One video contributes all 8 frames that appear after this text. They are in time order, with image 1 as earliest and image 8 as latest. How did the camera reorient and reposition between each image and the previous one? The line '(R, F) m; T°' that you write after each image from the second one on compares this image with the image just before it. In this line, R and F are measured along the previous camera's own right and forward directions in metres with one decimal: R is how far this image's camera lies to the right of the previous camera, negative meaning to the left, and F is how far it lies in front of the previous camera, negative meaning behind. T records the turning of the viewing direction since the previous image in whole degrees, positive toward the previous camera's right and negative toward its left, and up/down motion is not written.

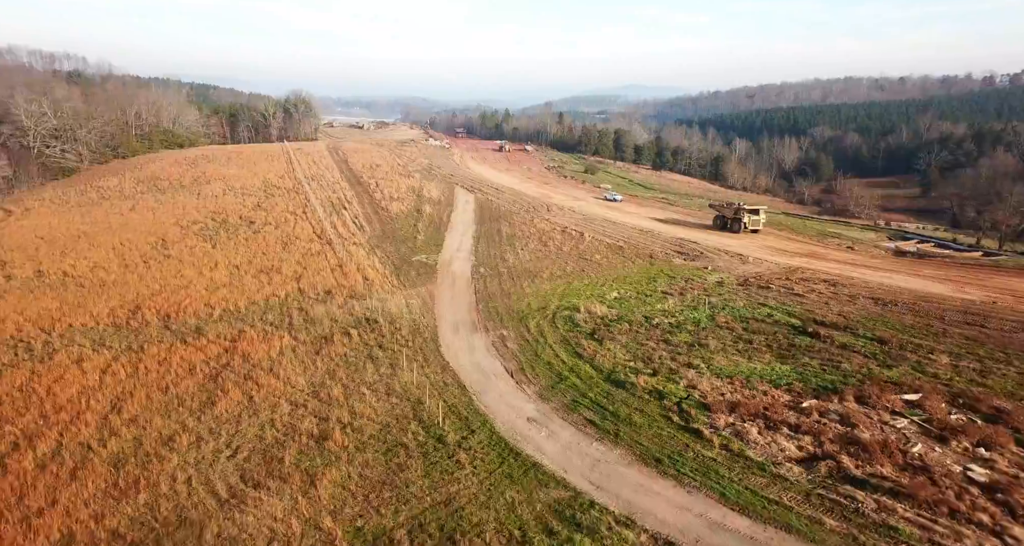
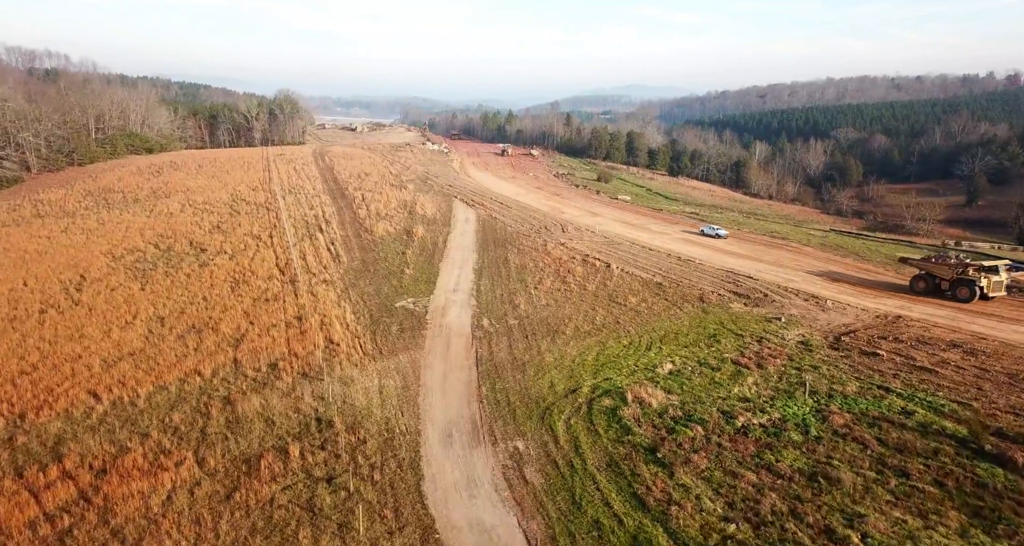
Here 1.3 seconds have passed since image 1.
(-0.3, +5.0) m; 0°
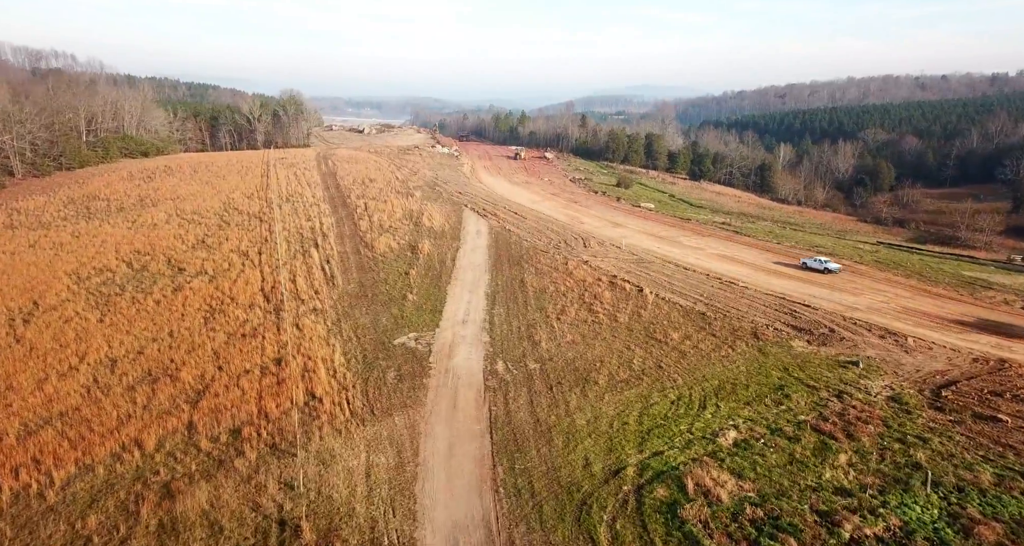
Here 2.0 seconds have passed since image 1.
(-0.3, +2.8) m; -1°
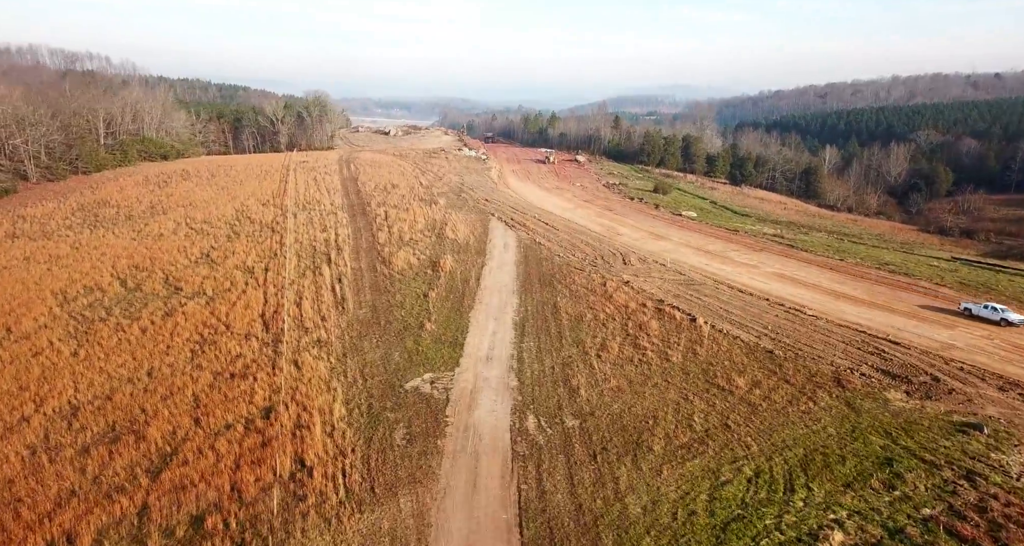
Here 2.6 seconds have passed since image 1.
(-0.2, +2.4) m; -3°
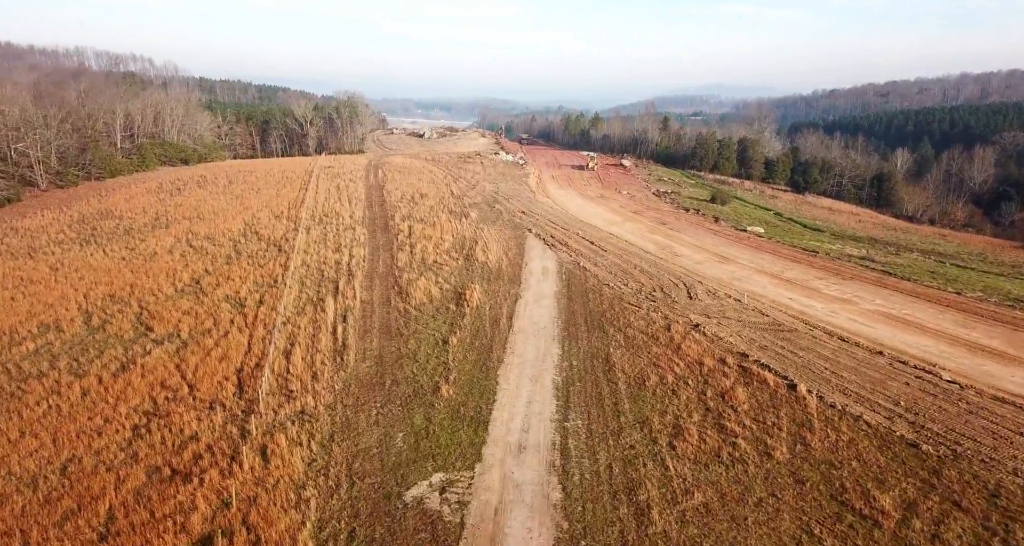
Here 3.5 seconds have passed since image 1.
(-0.2, +3.7) m; -4°
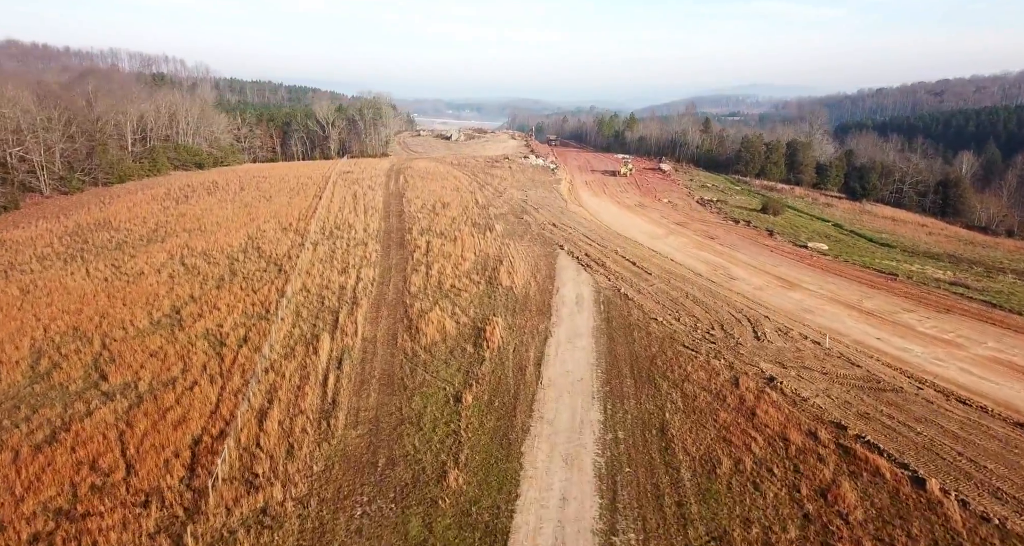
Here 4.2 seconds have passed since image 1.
(-0.1, +3.0) m; -3°
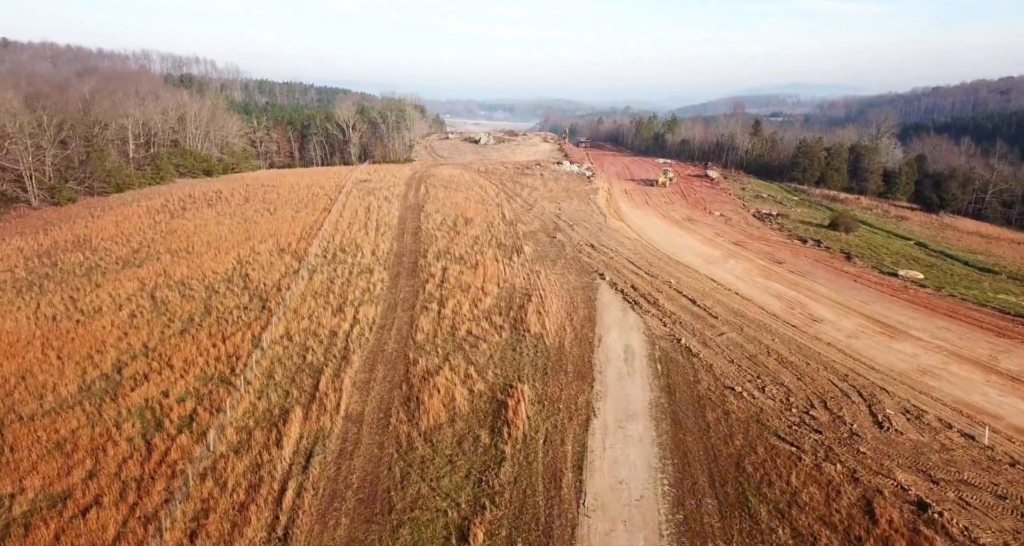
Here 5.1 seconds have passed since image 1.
(-0.1, +3.8) m; -3°
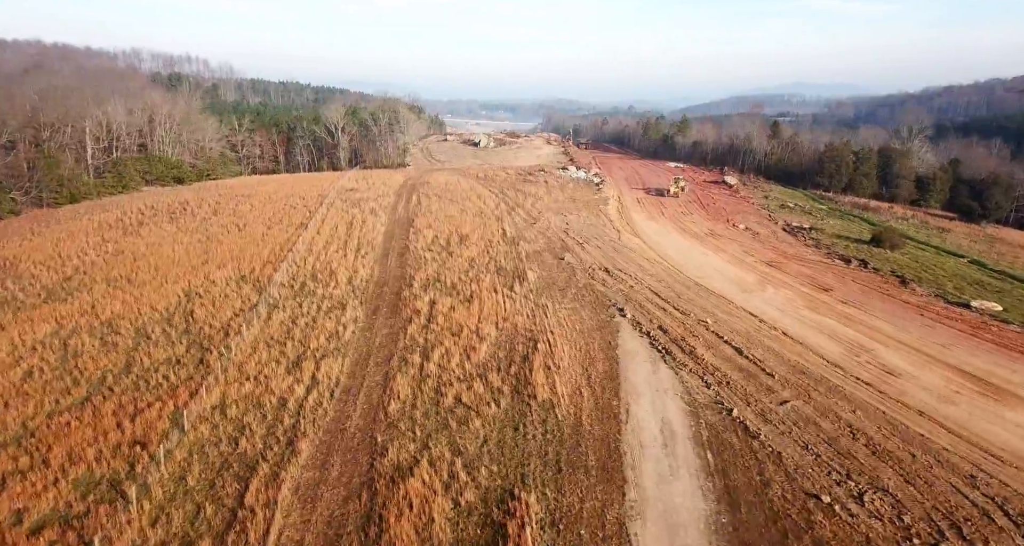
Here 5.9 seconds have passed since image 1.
(0.0, +3.5) m; 0°
